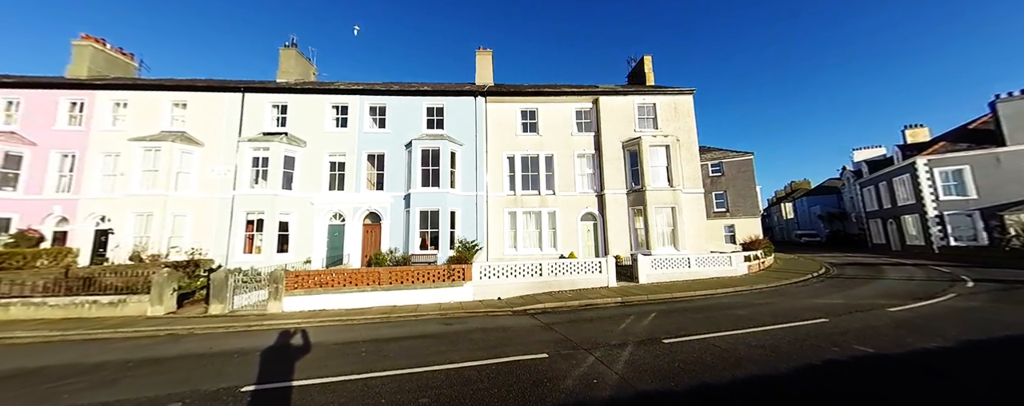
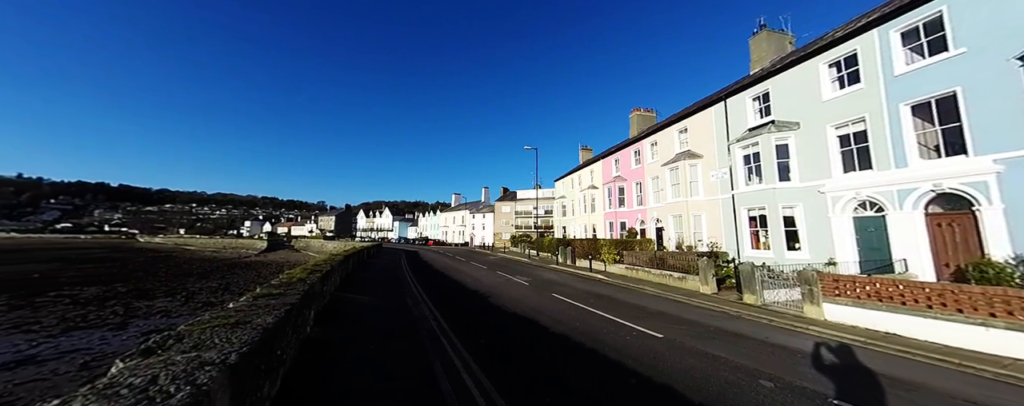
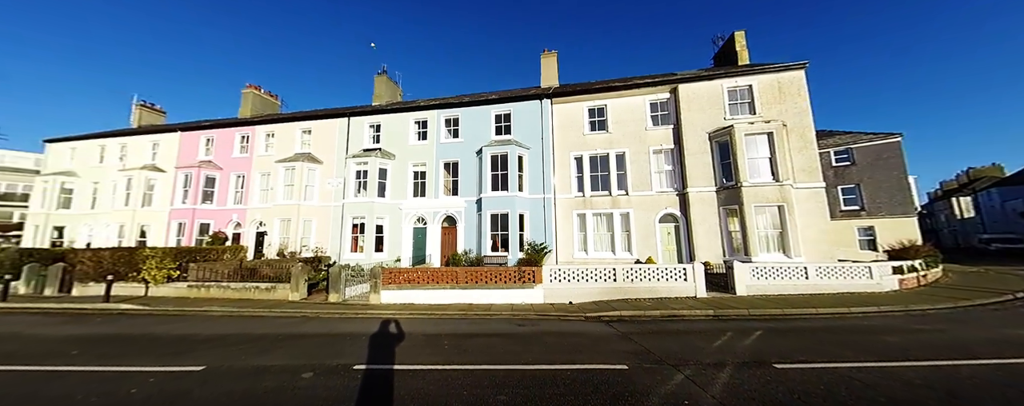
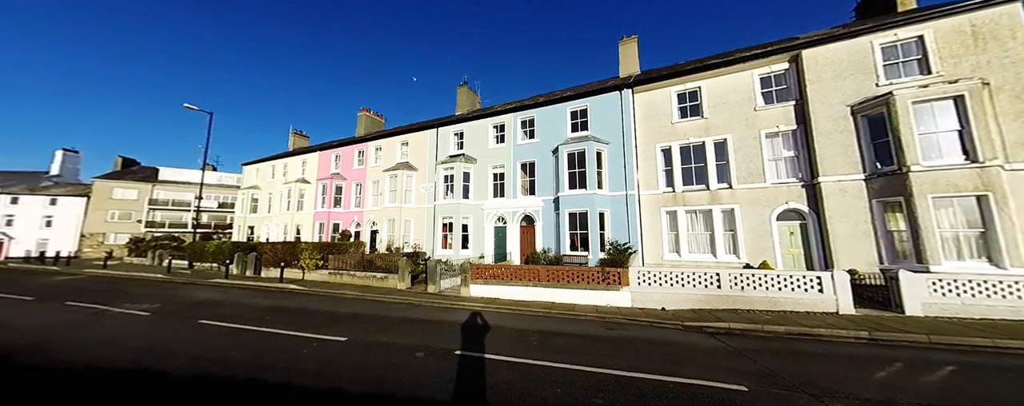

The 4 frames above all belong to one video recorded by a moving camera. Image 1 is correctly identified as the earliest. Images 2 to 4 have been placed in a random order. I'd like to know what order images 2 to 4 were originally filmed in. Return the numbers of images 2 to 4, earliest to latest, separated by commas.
3, 4, 2
